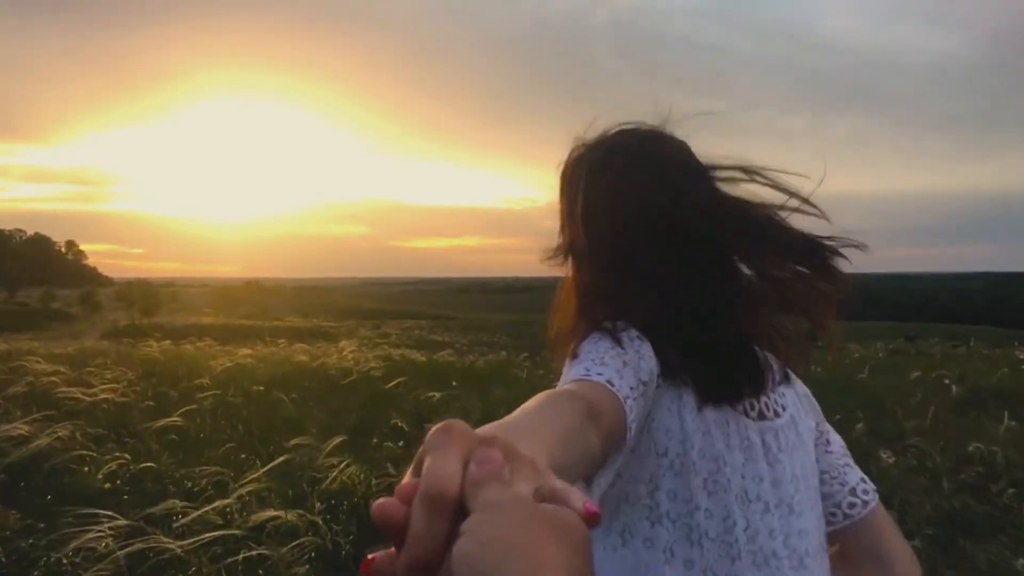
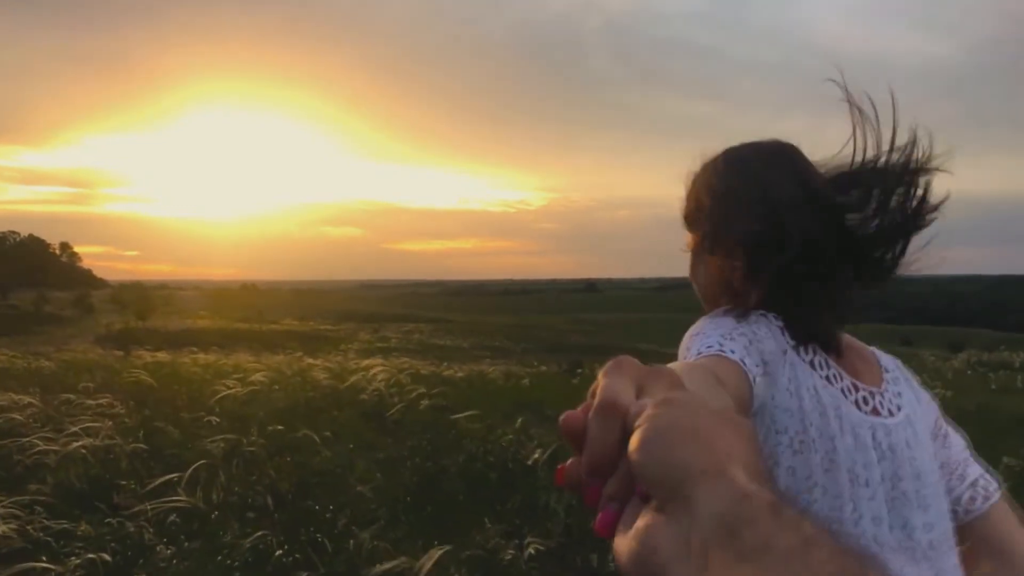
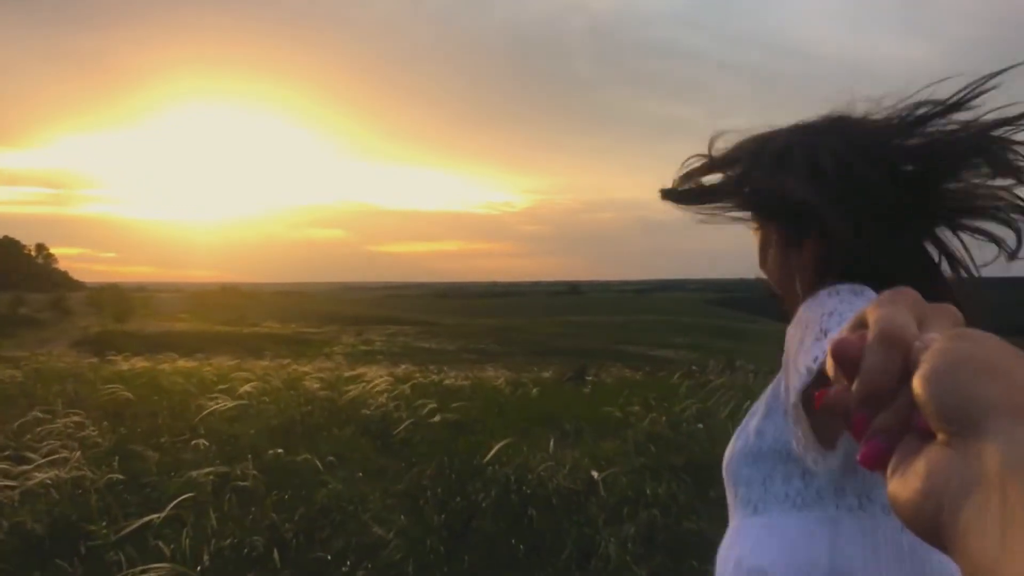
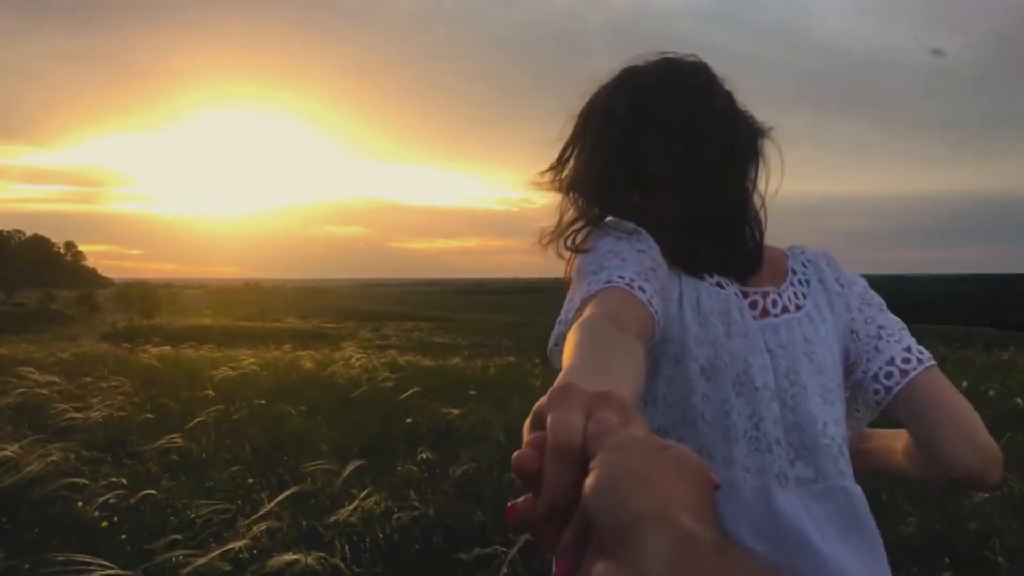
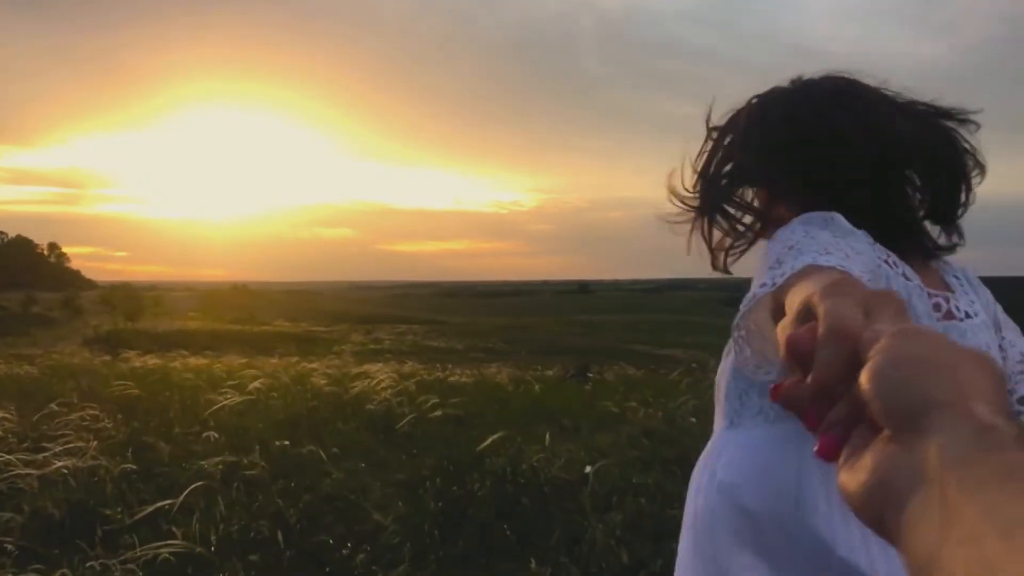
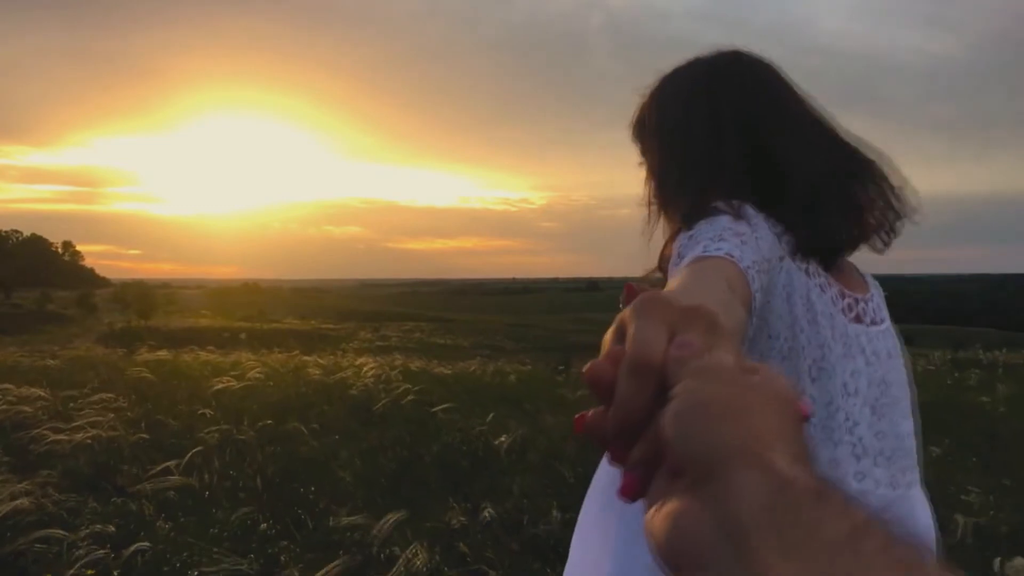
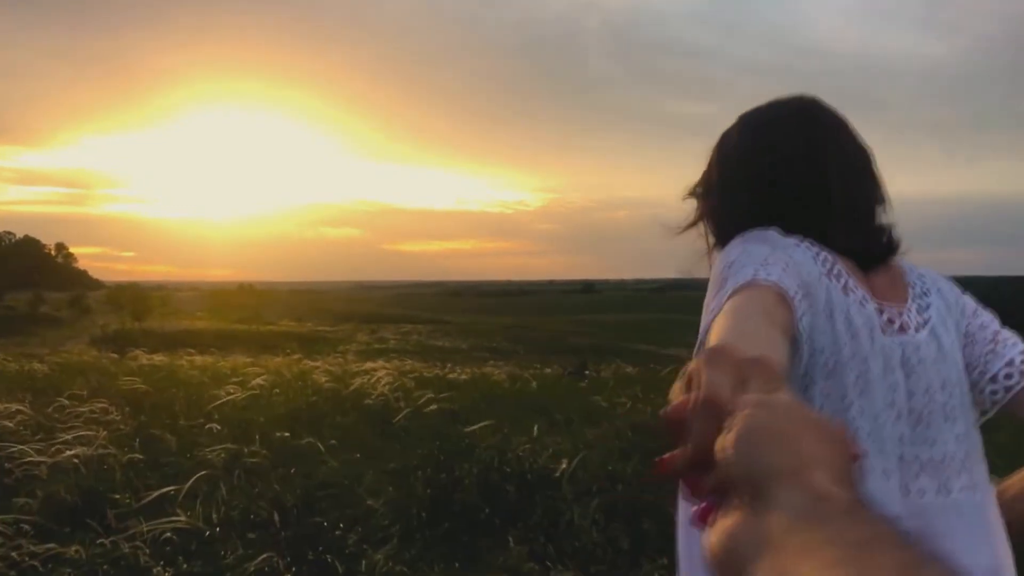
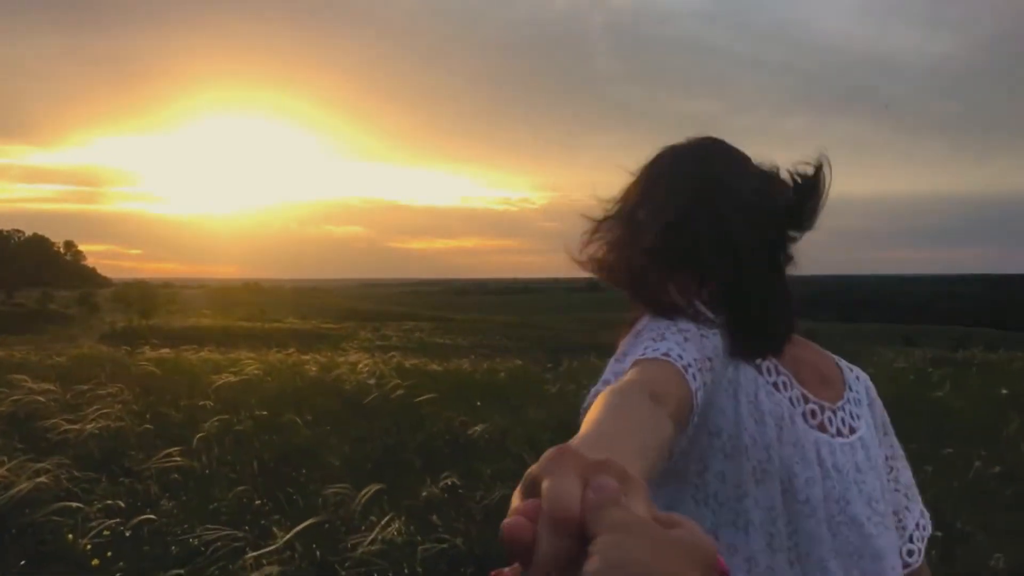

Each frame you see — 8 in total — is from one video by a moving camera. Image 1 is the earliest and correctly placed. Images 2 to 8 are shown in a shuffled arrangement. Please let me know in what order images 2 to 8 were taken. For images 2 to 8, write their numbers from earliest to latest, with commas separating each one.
4, 8, 6, 2, 7, 5, 3
